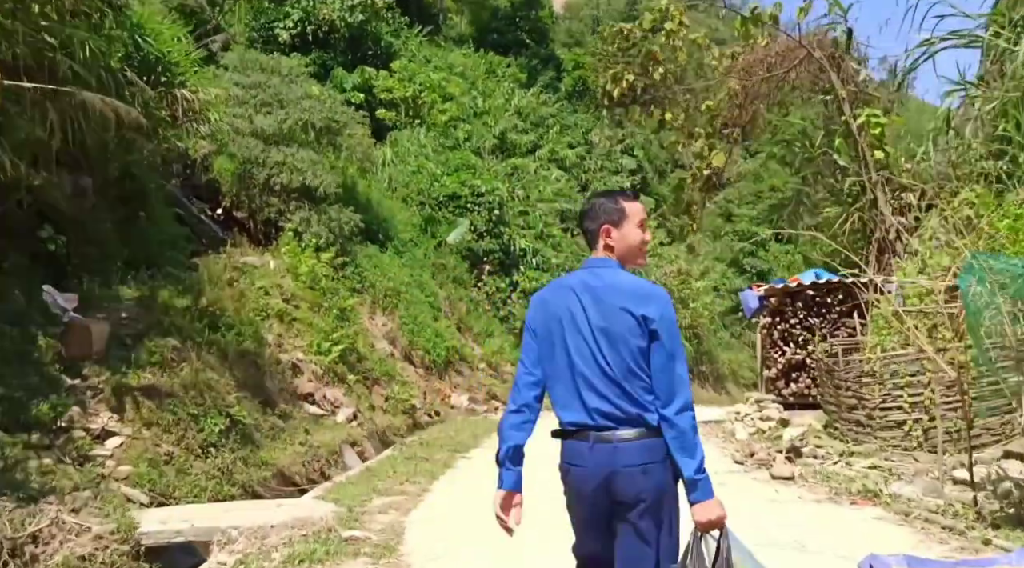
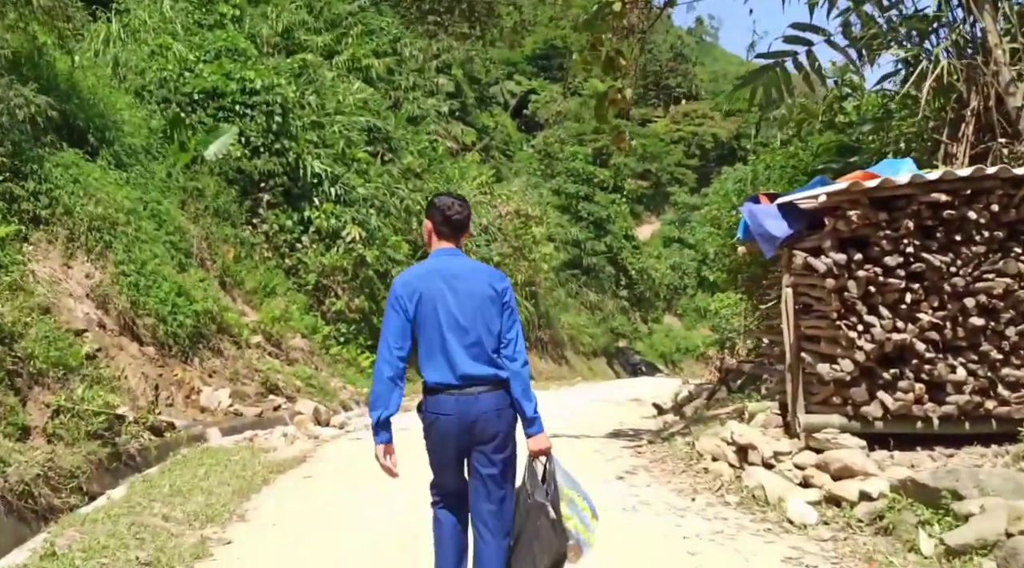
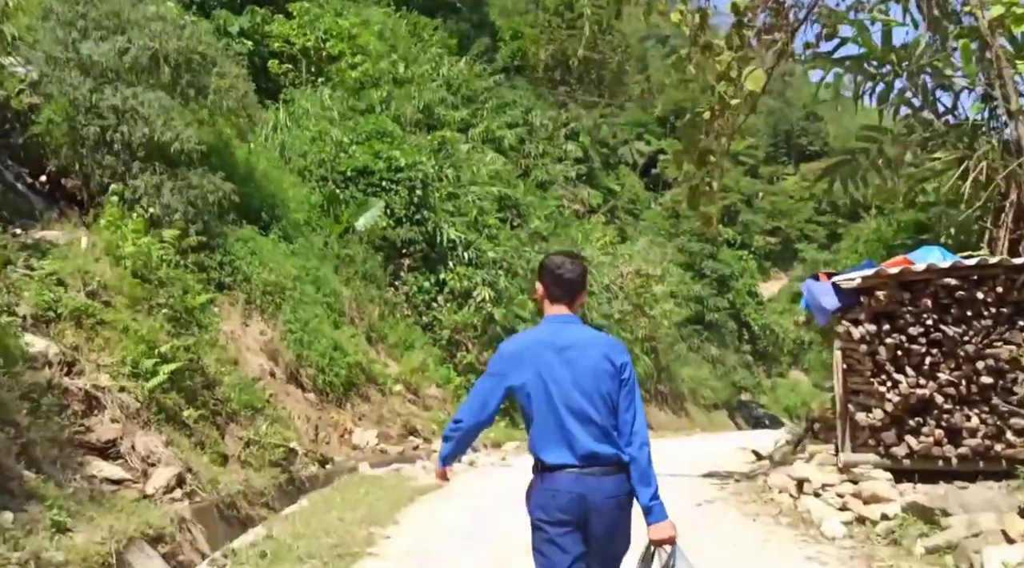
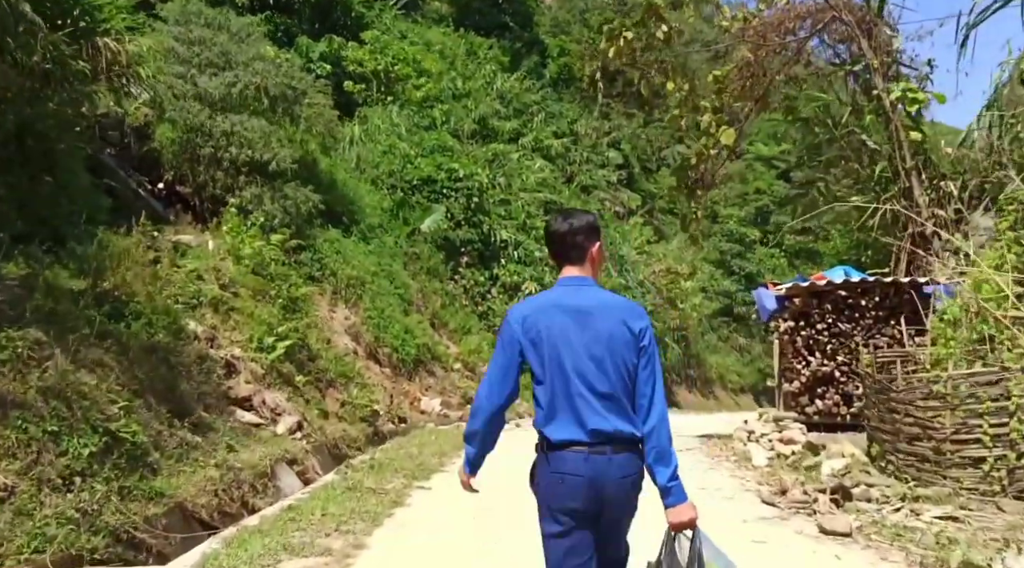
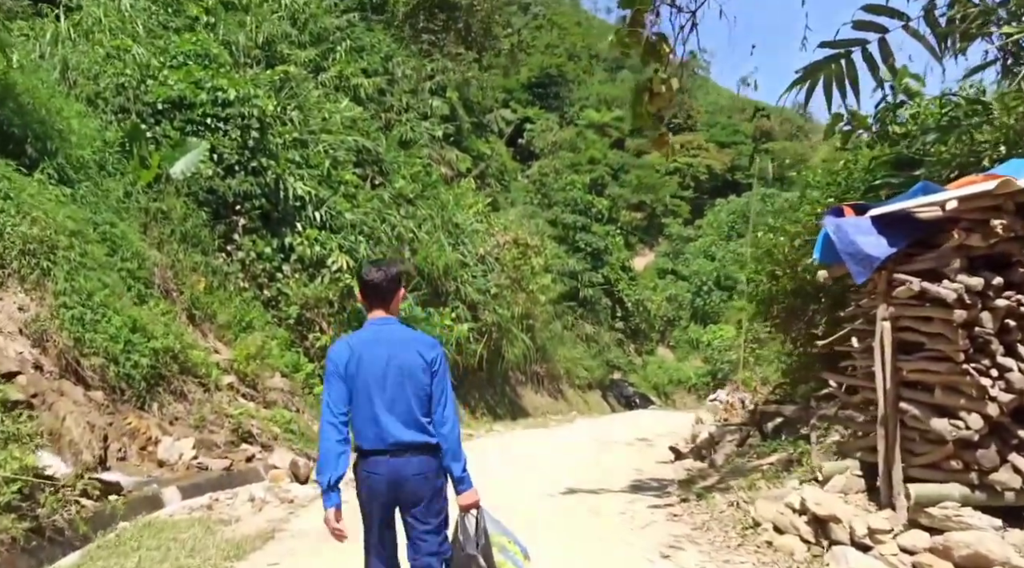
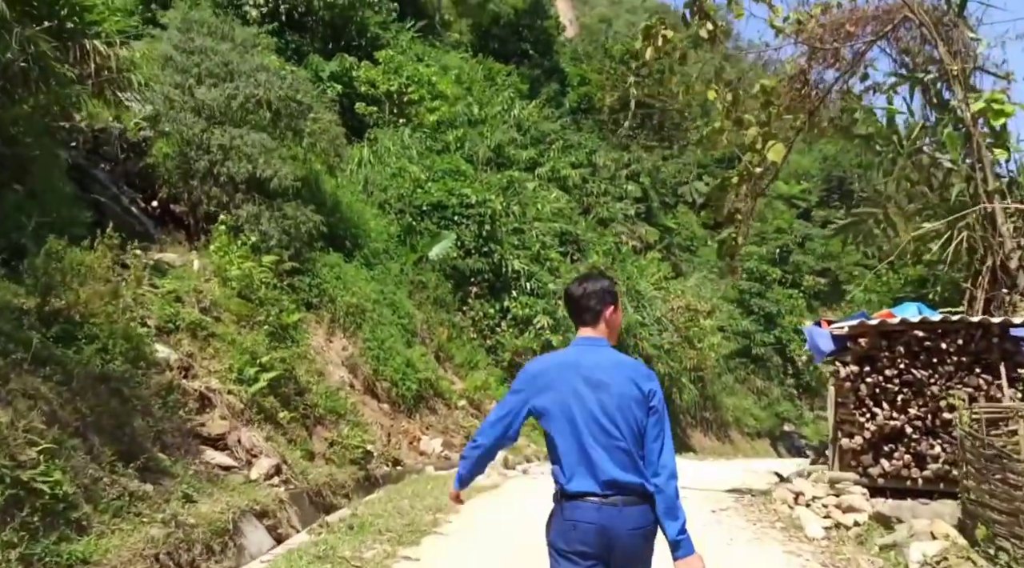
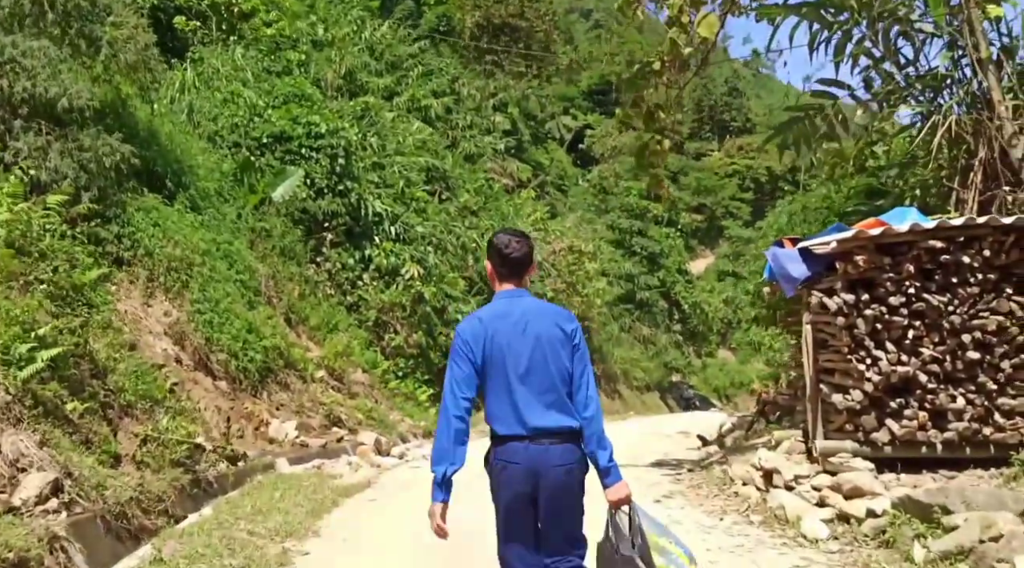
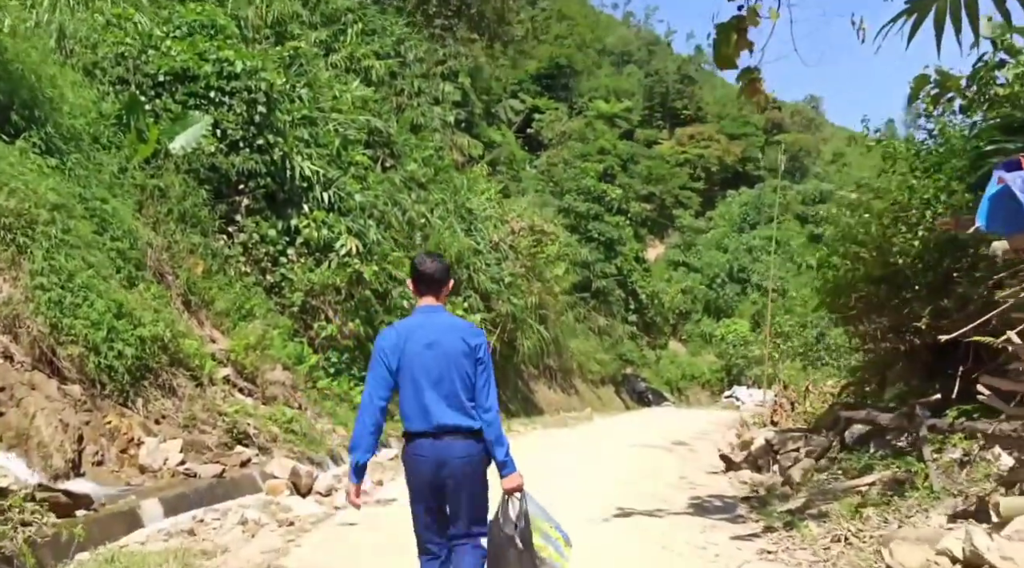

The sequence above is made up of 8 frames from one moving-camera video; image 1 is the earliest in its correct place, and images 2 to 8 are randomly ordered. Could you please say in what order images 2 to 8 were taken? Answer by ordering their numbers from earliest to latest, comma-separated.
4, 6, 3, 7, 2, 5, 8
